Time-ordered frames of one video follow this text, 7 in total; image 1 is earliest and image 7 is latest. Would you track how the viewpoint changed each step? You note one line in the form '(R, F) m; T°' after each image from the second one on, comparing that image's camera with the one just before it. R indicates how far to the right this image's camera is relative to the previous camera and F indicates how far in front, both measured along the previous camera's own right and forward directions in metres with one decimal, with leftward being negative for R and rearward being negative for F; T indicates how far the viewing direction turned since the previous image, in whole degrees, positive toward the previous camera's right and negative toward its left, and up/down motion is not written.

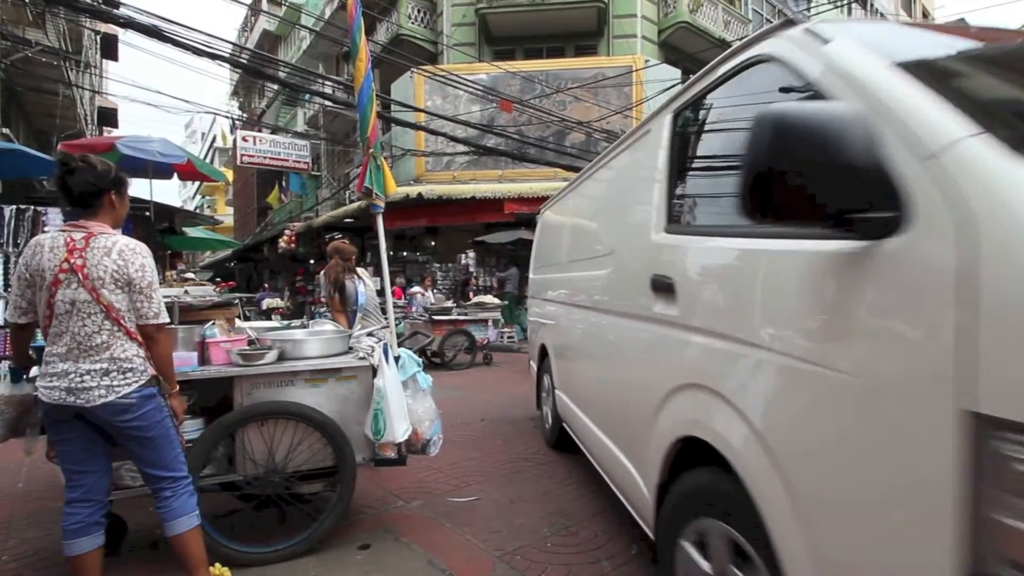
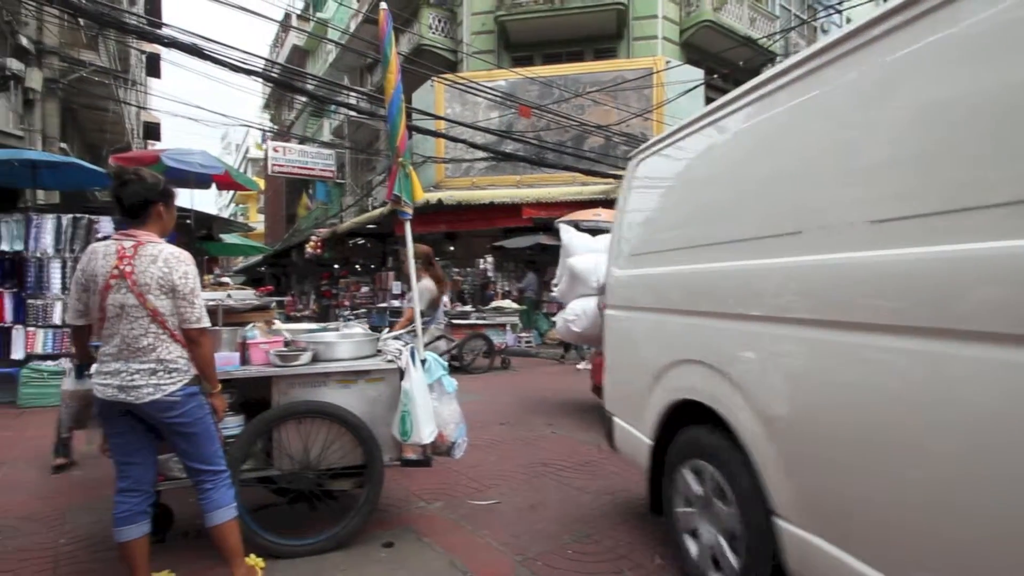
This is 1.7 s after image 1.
(-0.3, 0.0) m; -1°
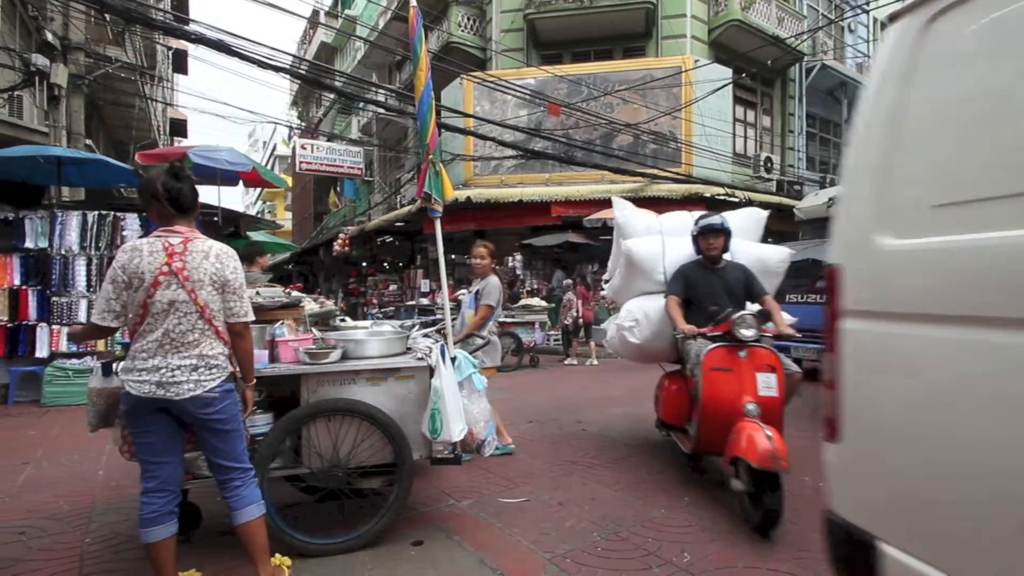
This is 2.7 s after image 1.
(-0.7, 0.0) m; 0°
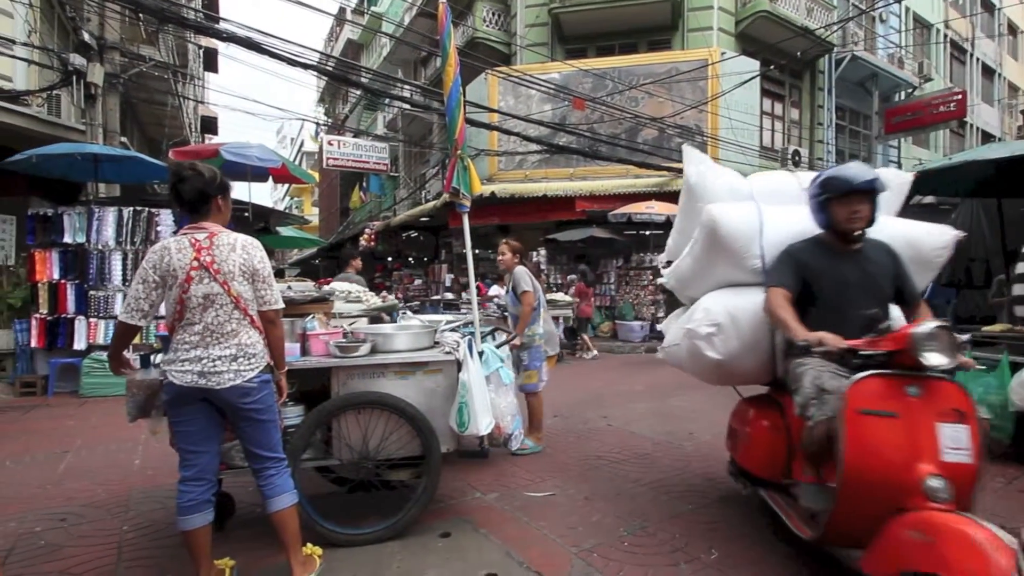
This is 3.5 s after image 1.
(-0.5, 0.0) m; -1°
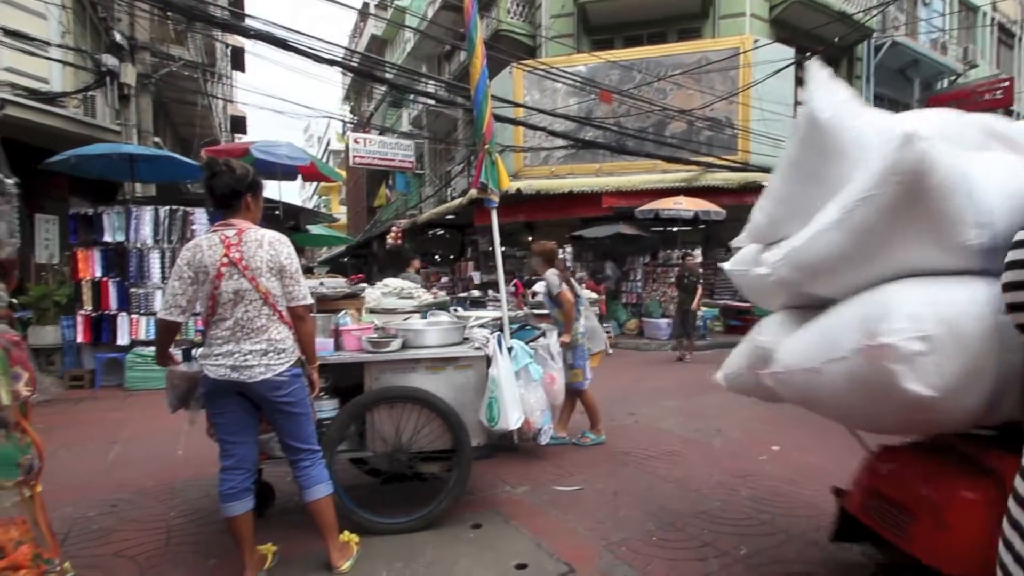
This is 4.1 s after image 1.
(-0.6, 0.0) m; -1°
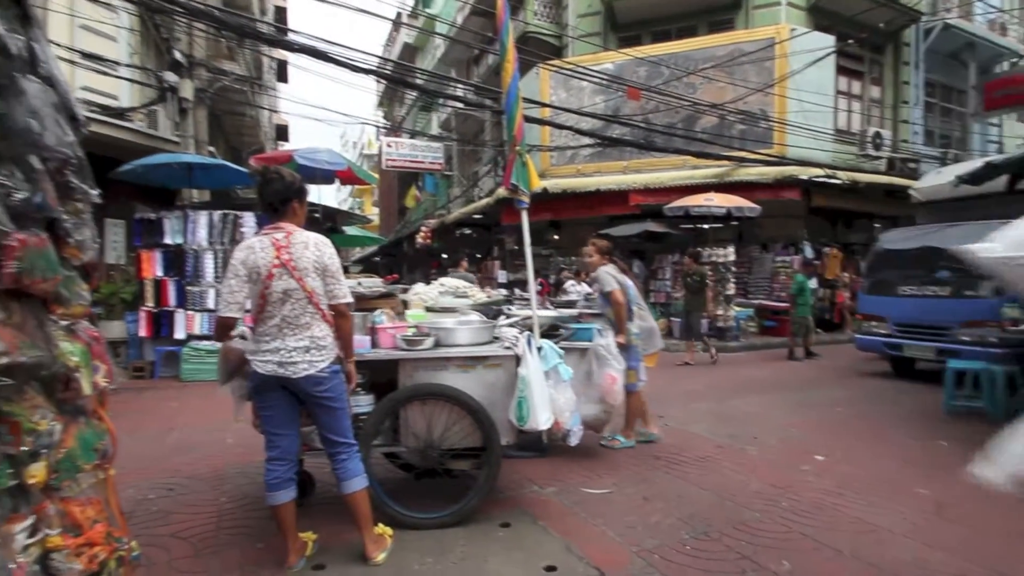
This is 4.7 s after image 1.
(-0.5, -0.1) m; -2°
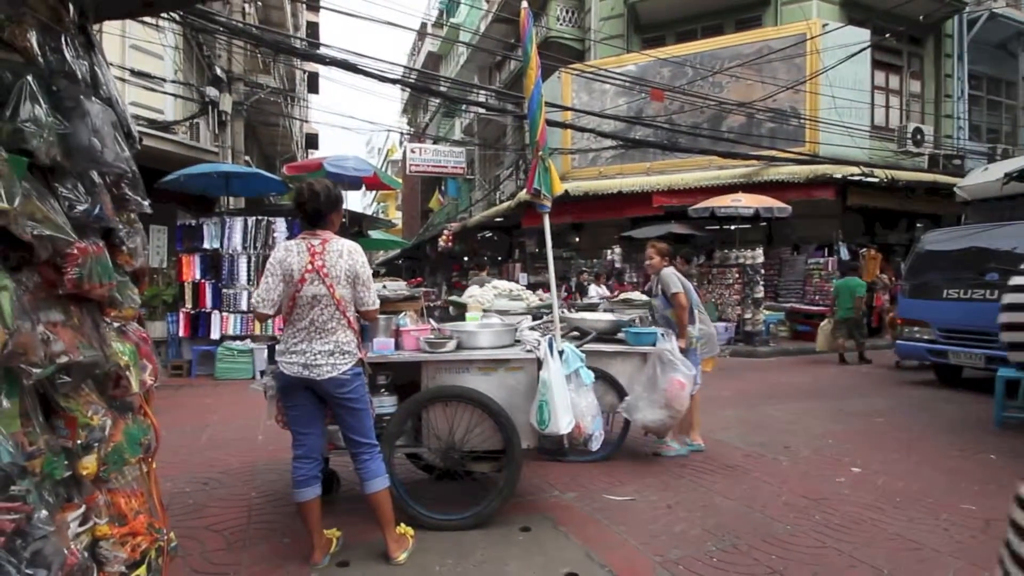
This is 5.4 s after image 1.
(-0.4, 0.0) m; -1°
